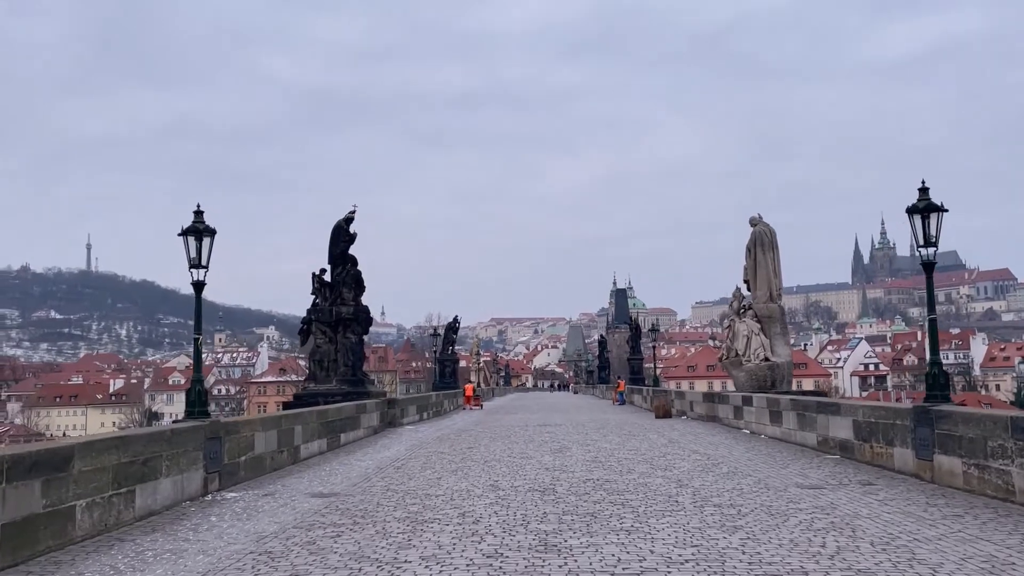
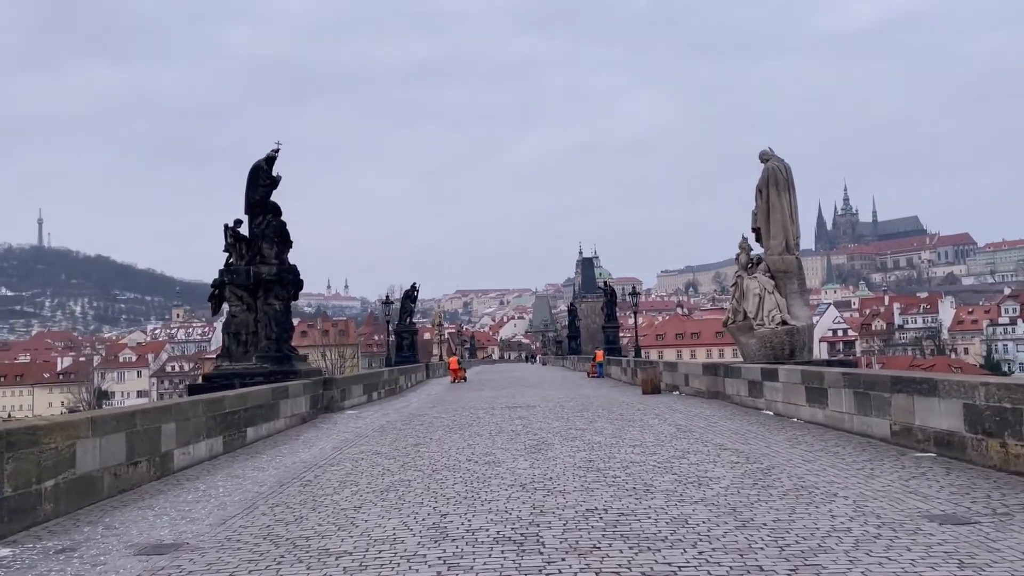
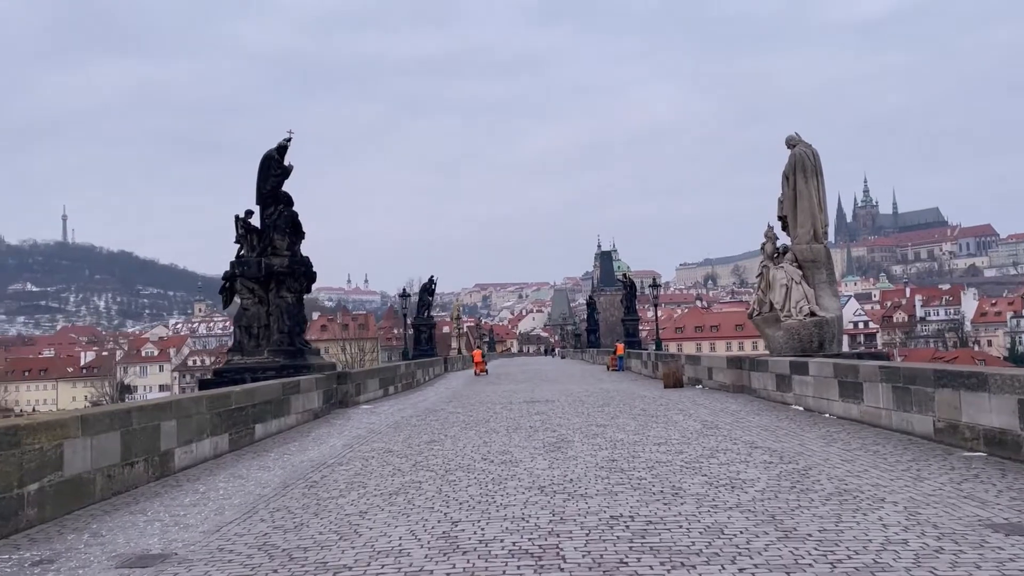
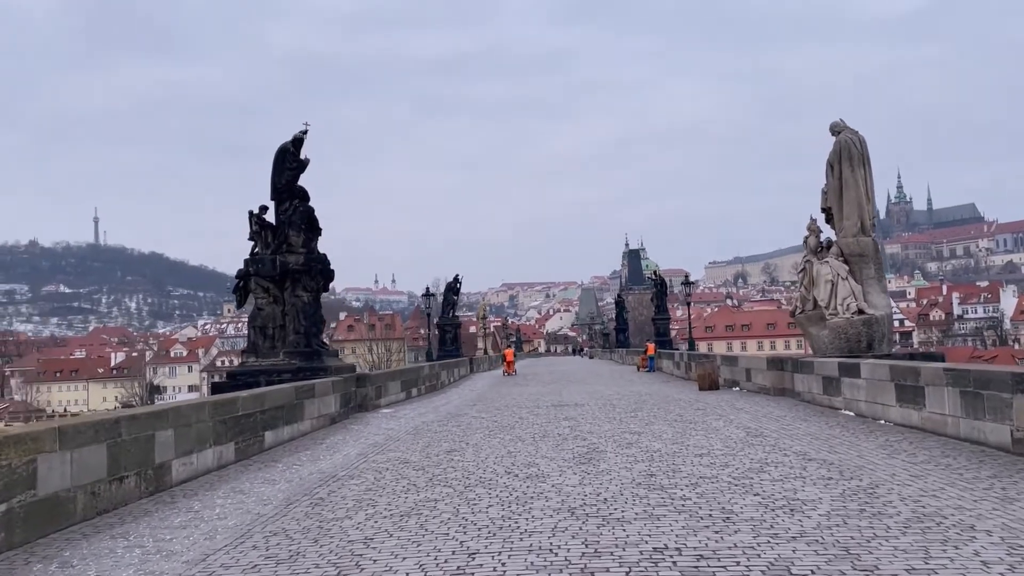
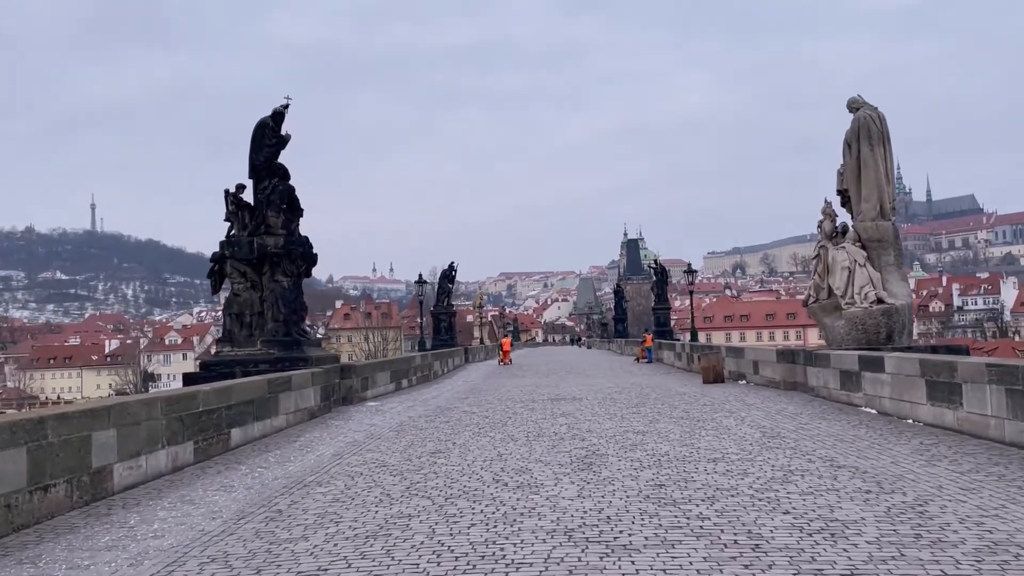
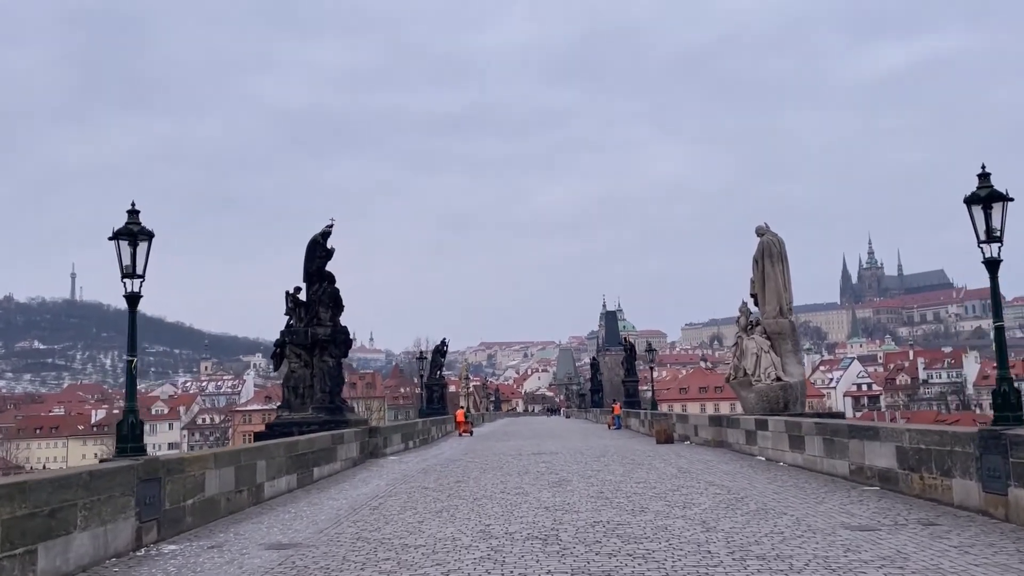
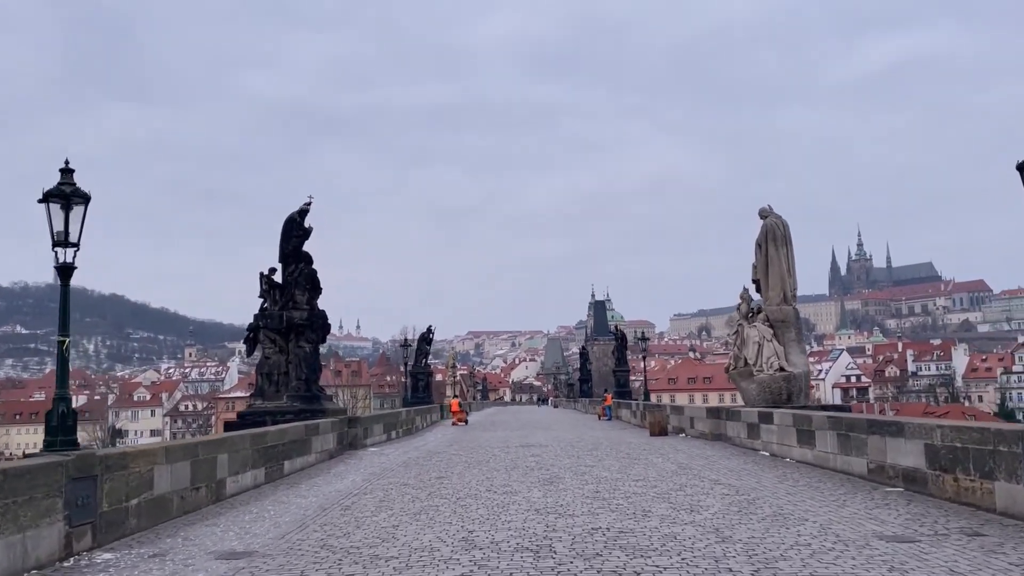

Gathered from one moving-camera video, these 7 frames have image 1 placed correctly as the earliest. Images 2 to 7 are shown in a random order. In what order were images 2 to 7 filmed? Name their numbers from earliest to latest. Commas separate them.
6, 7, 2, 3, 4, 5
